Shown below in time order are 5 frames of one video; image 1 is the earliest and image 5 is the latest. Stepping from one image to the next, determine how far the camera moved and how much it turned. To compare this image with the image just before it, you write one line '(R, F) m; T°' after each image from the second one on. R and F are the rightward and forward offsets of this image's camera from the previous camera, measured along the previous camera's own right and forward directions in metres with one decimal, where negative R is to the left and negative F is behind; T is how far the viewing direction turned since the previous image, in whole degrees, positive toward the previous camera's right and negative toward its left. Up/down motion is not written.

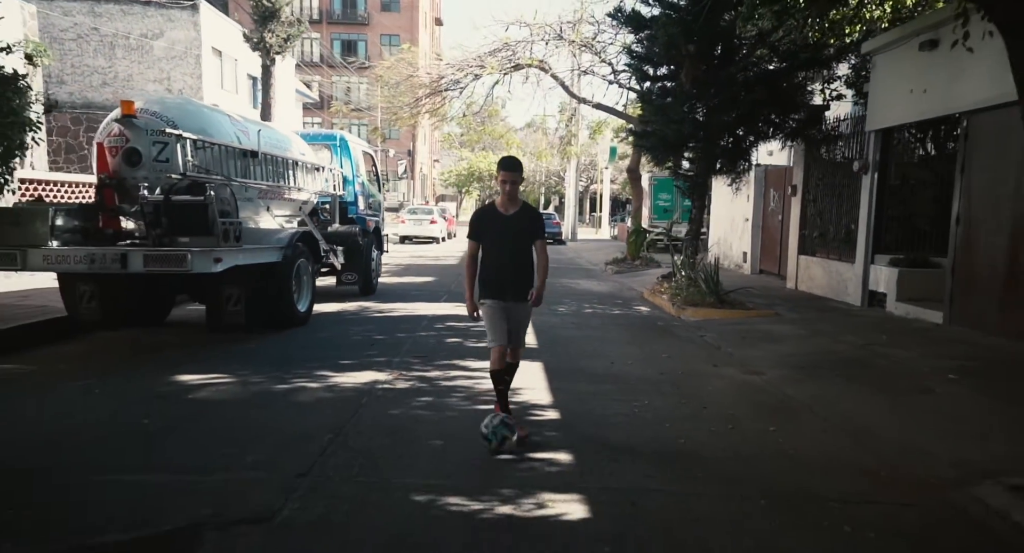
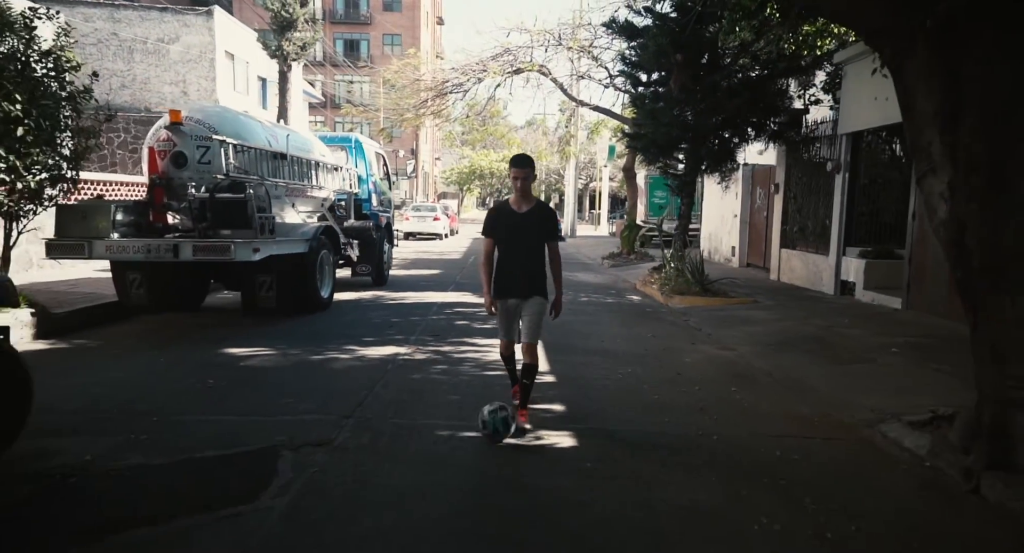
(0.0, -1.2) m; 0°
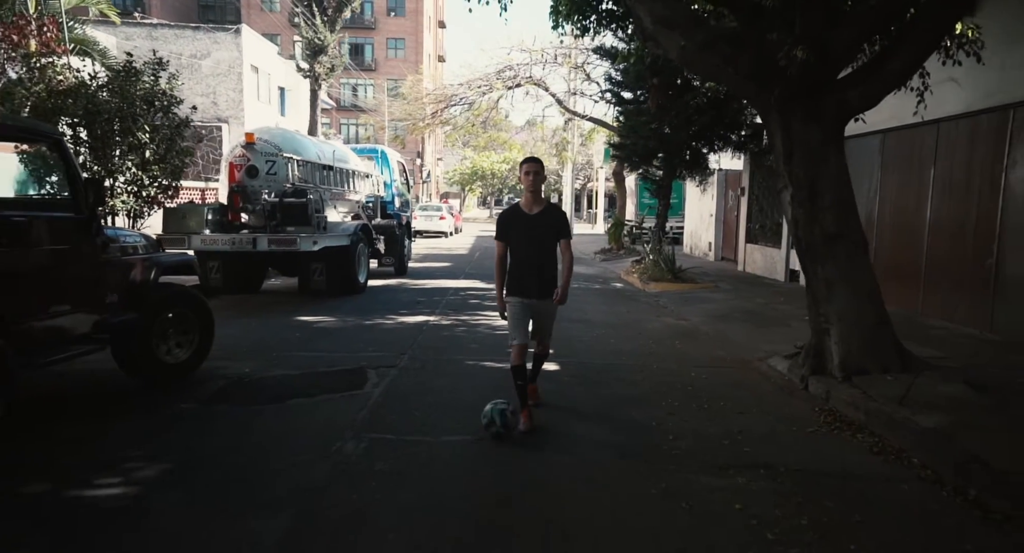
(0.0, -2.9) m; 0°
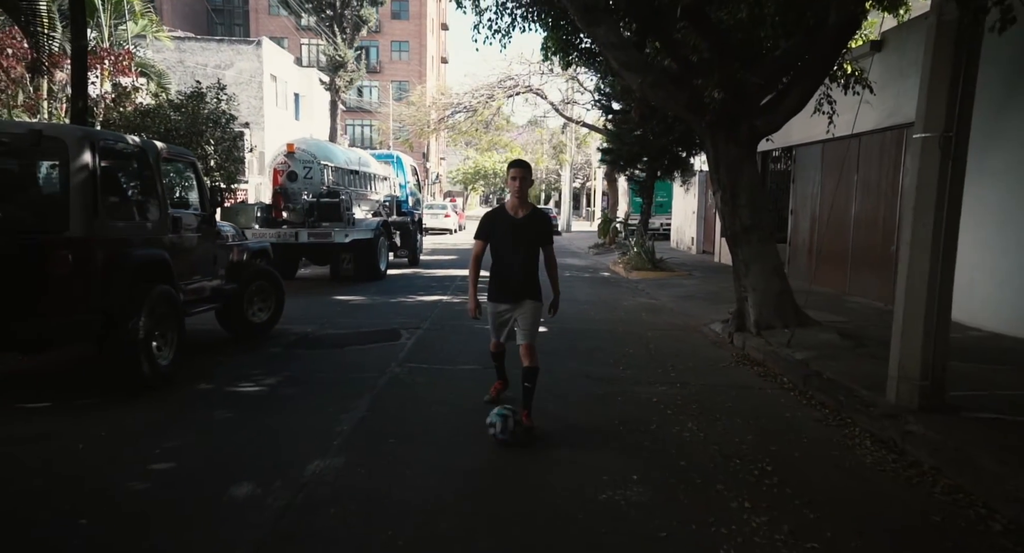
(+0.1, -2.5) m; 0°
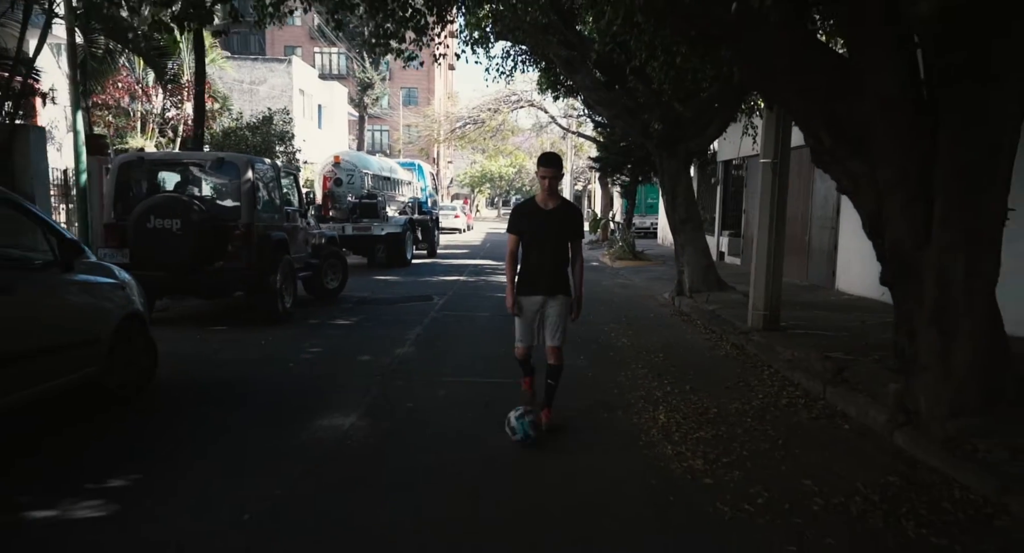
(+0.1, -3.7) m; 0°
